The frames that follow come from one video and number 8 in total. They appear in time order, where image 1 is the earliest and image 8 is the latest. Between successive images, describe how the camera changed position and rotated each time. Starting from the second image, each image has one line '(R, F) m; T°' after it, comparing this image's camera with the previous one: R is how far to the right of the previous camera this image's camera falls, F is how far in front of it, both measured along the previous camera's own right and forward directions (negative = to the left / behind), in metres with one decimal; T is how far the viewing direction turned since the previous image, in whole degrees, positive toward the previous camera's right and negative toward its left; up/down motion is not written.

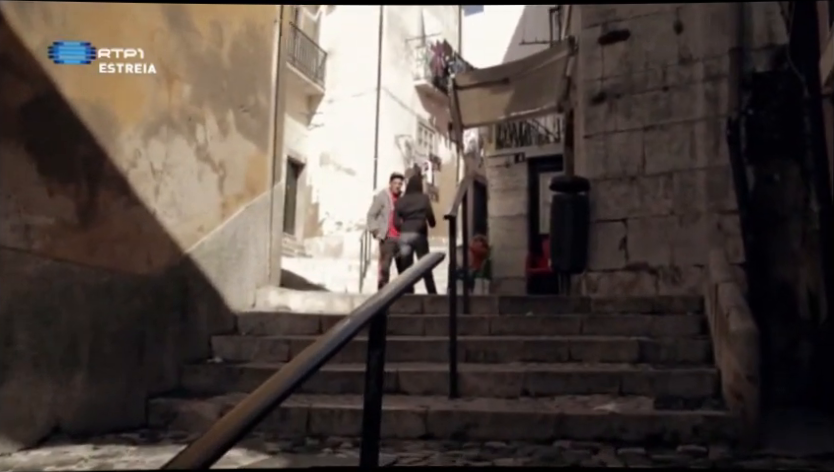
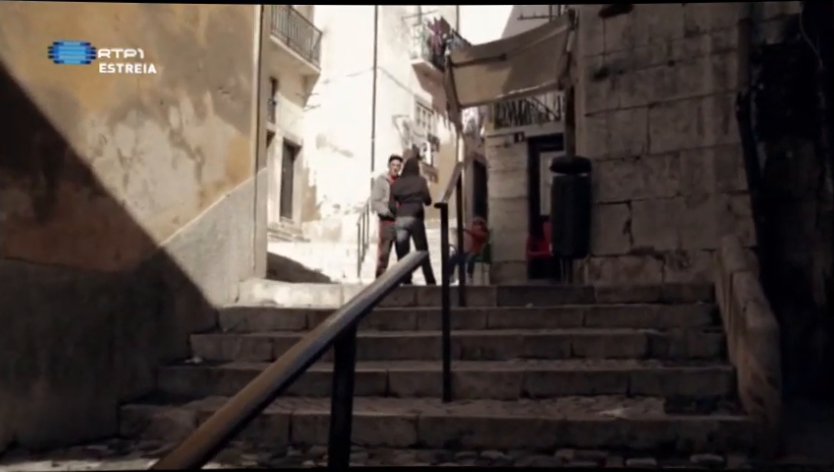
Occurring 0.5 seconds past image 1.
(+0.1, +0.3) m; 0°
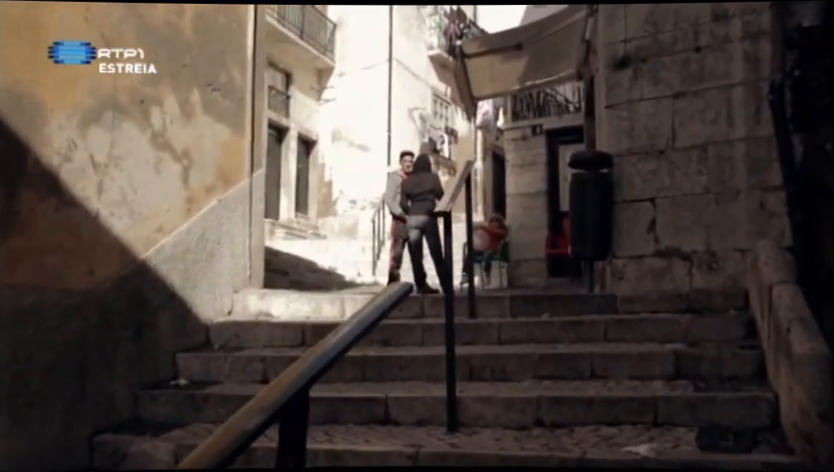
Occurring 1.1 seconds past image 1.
(+0.1, +0.4) m; -2°
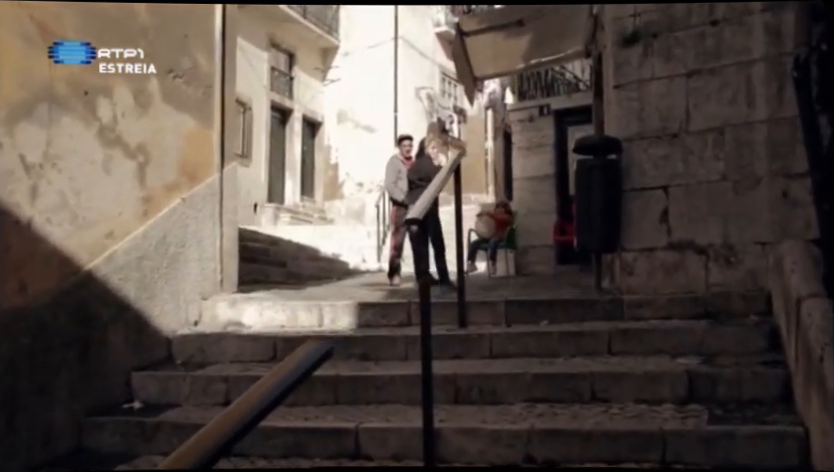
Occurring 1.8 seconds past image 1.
(+0.2, +0.4) m; -1°
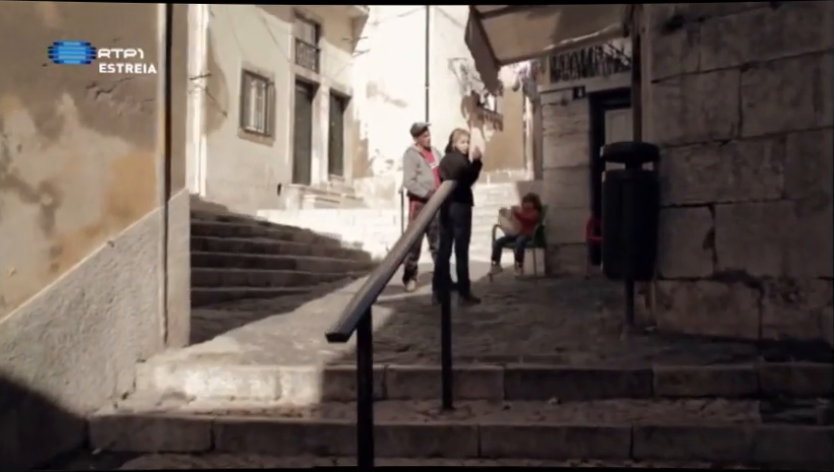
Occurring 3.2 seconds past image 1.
(+0.3, +0.8) m; -3°
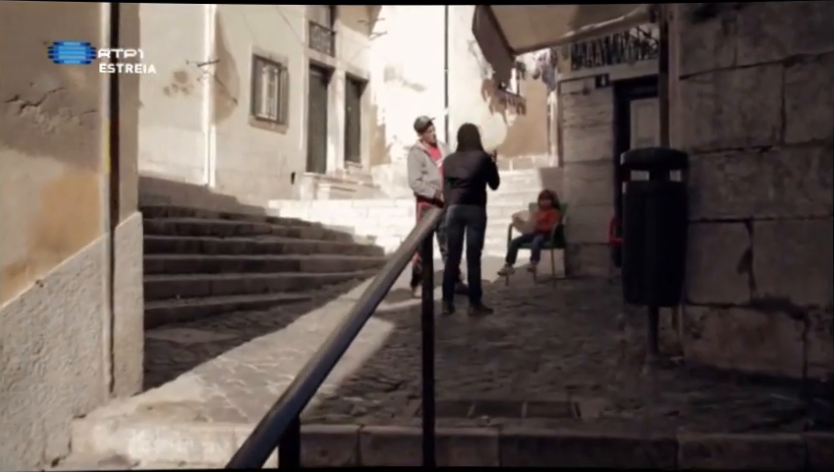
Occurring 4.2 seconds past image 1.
(+0.2, +0.5) m; -2°
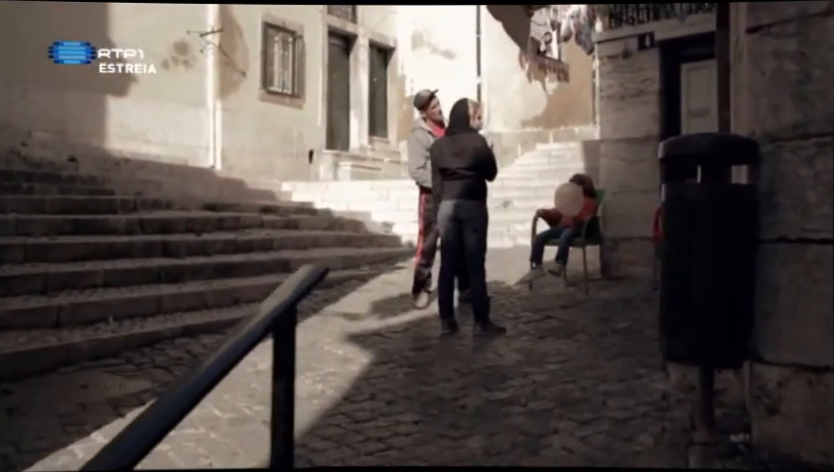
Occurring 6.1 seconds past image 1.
(+0.4, +1.3) m; -4°
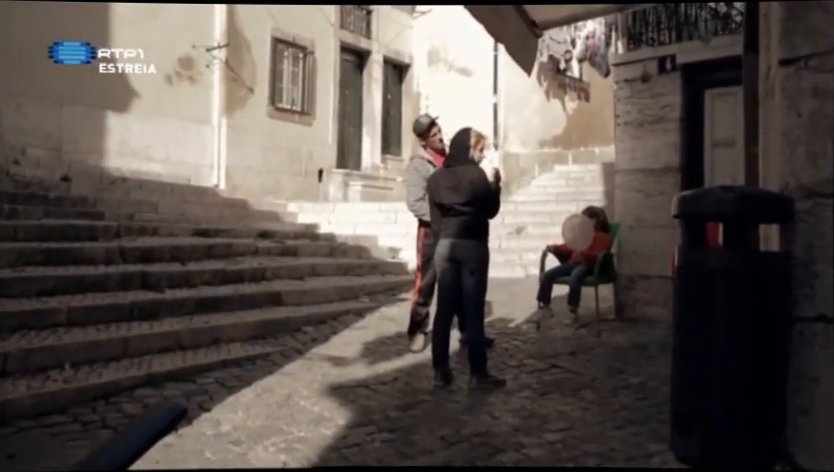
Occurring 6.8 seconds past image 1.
(+0.2, +0.5) m; -2°
